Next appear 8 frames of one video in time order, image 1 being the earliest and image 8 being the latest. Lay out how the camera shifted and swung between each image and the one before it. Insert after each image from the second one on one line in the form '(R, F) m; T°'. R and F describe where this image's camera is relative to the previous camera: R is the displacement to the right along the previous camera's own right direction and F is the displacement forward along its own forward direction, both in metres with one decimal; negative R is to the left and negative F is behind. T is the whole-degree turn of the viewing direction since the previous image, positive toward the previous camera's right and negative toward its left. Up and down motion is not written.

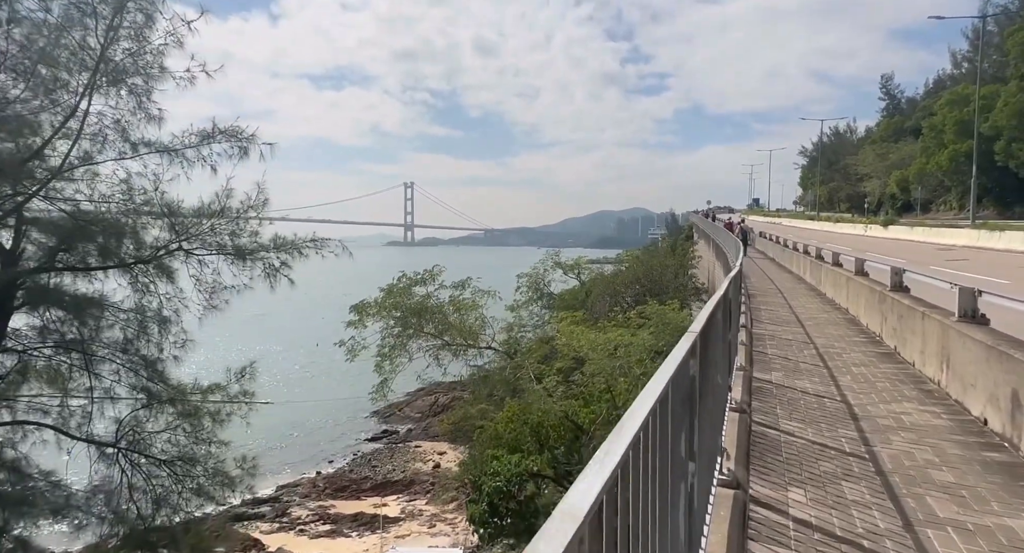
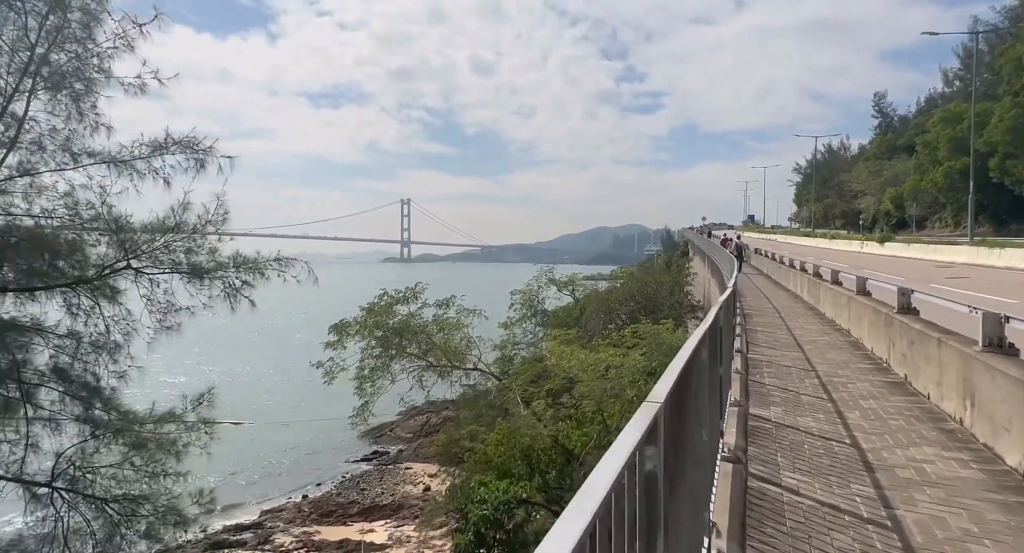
(+0.2, +0.6) m; 0°
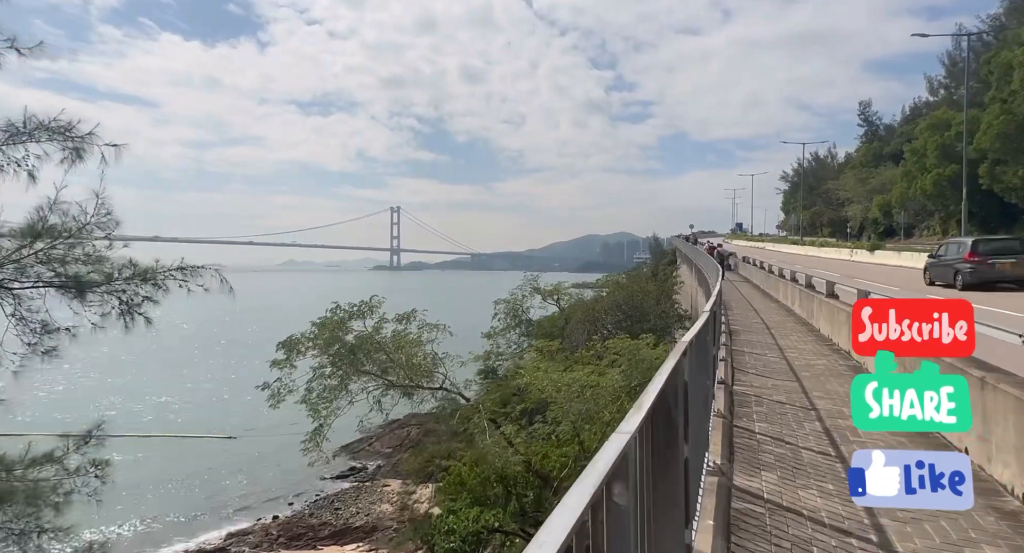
(+0.5, +1.1) m; +1°
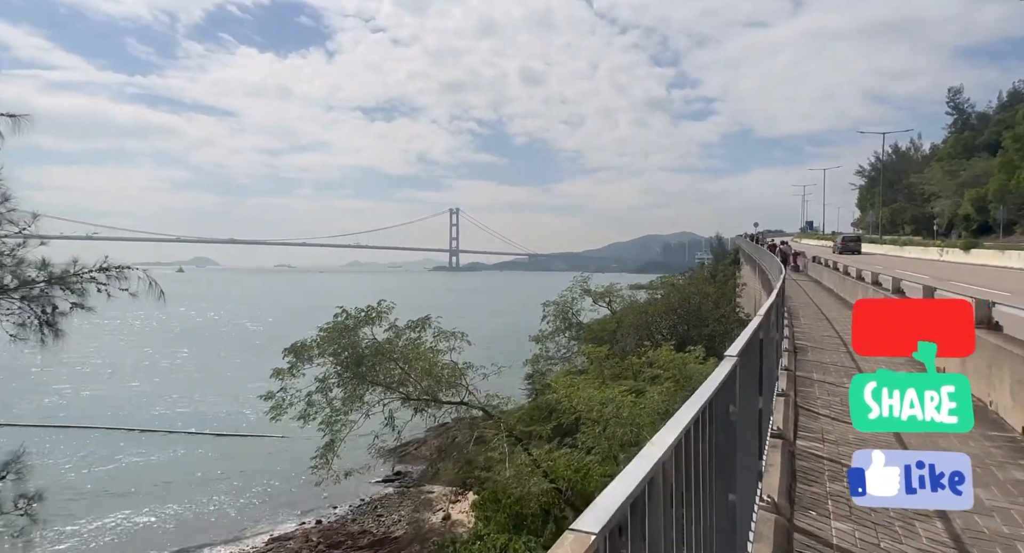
(+0.6, +1.5) m; -6°
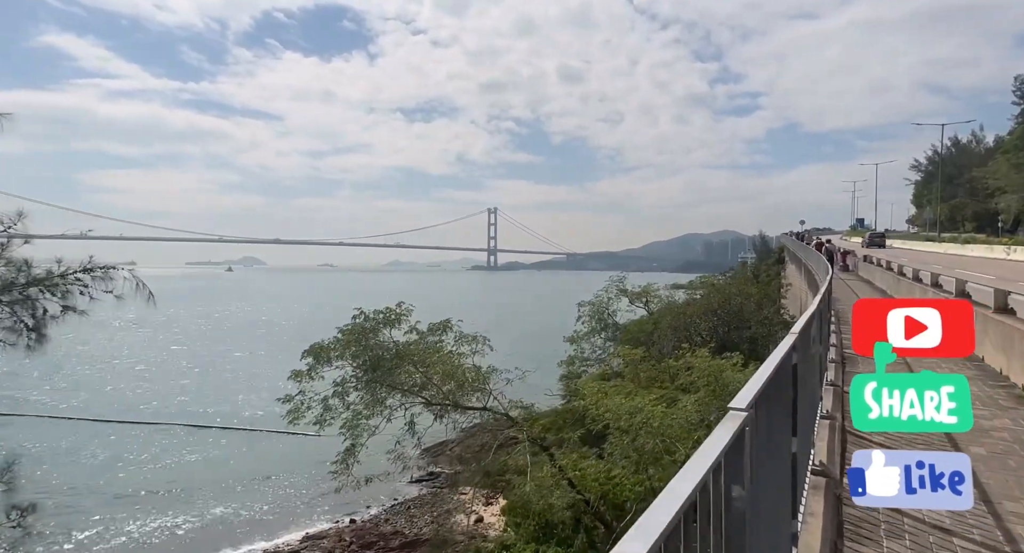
(+0.3, +0.5) m; -4°
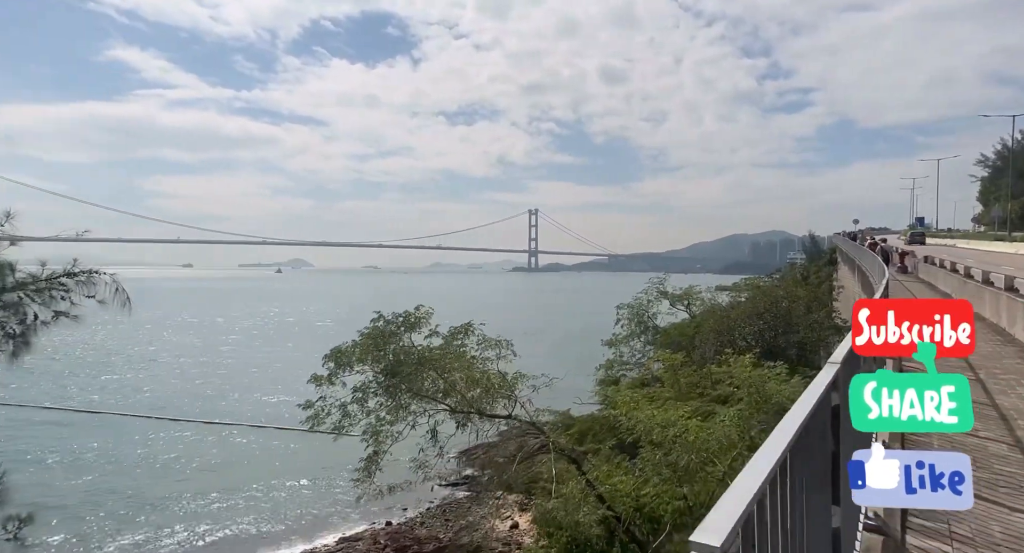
(+0.3, +0.5) m; -4°
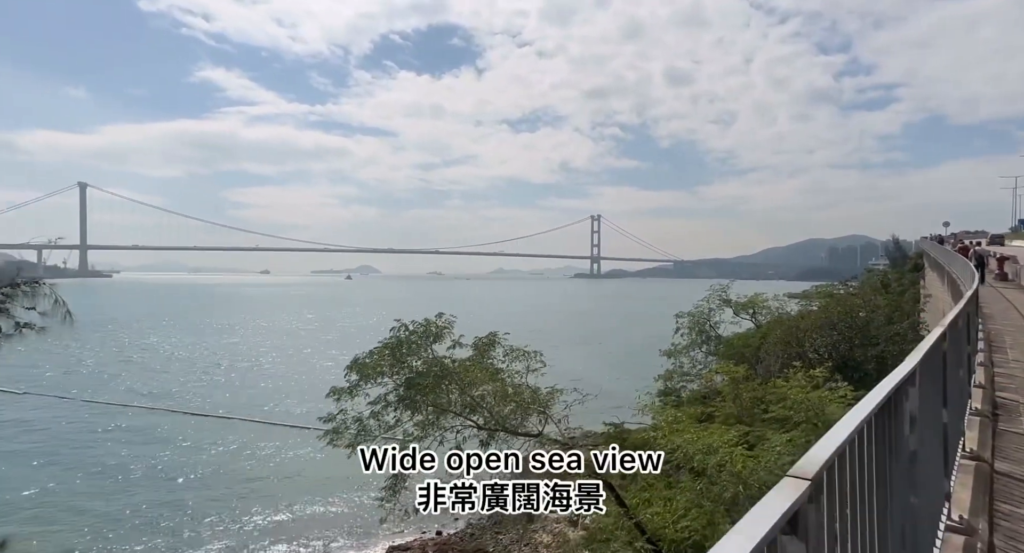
(+0.6, +0.8) m; -6°
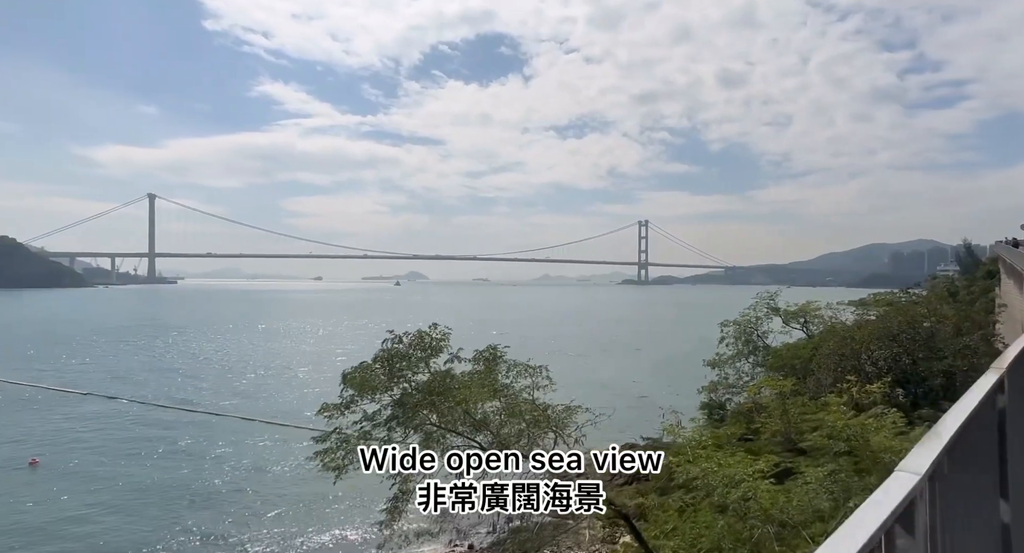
(+0.7, +0.8) m; -5°
